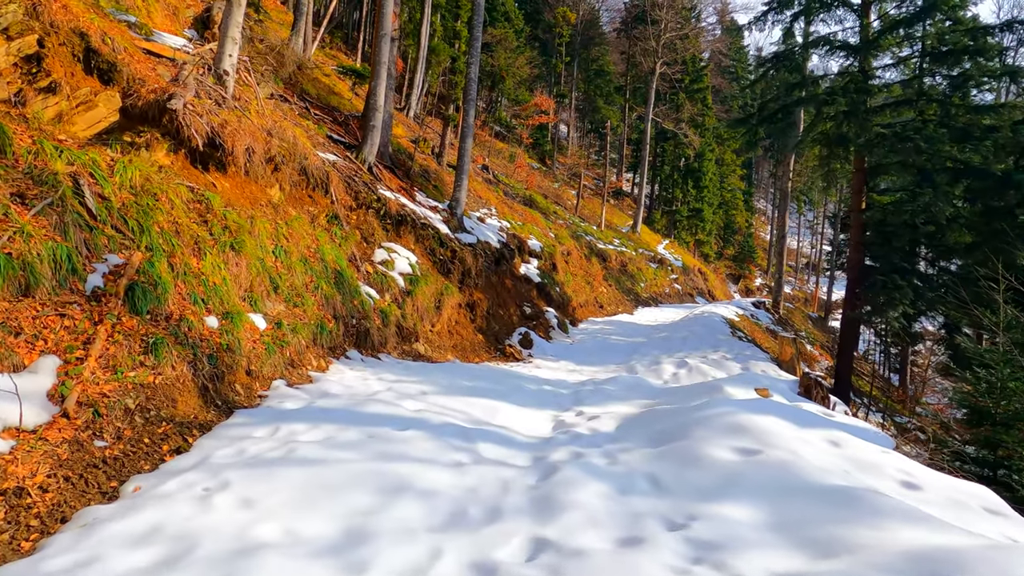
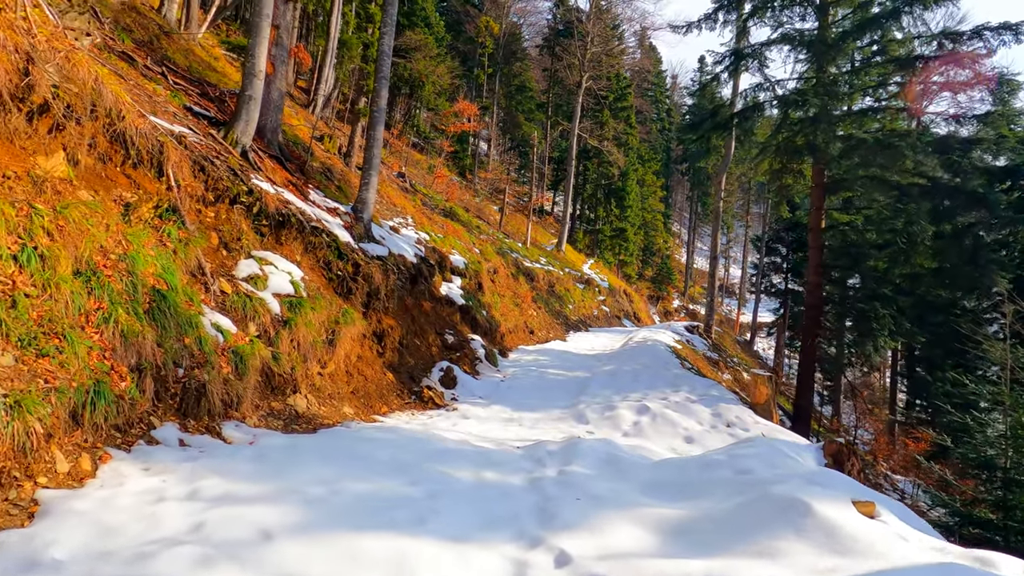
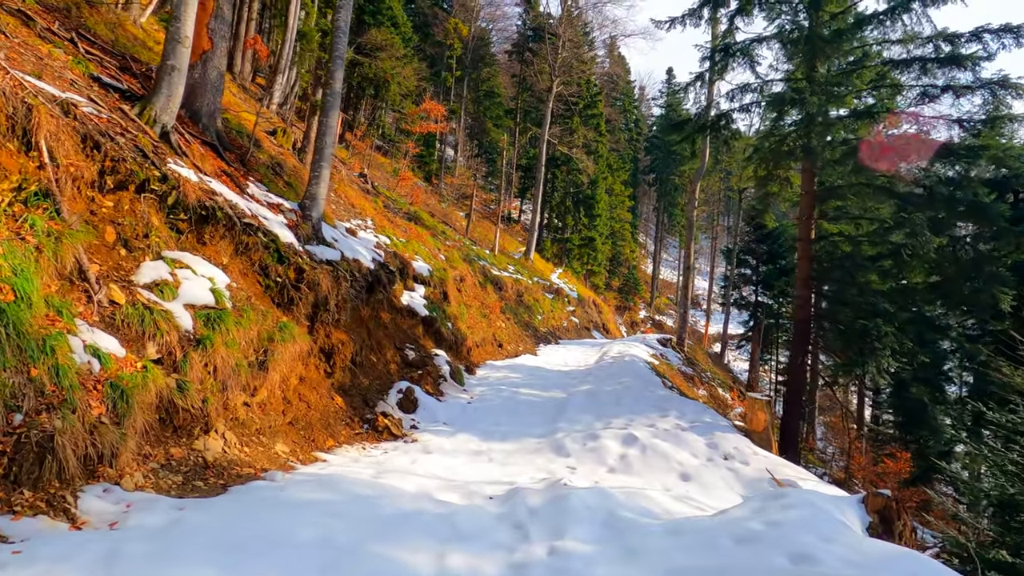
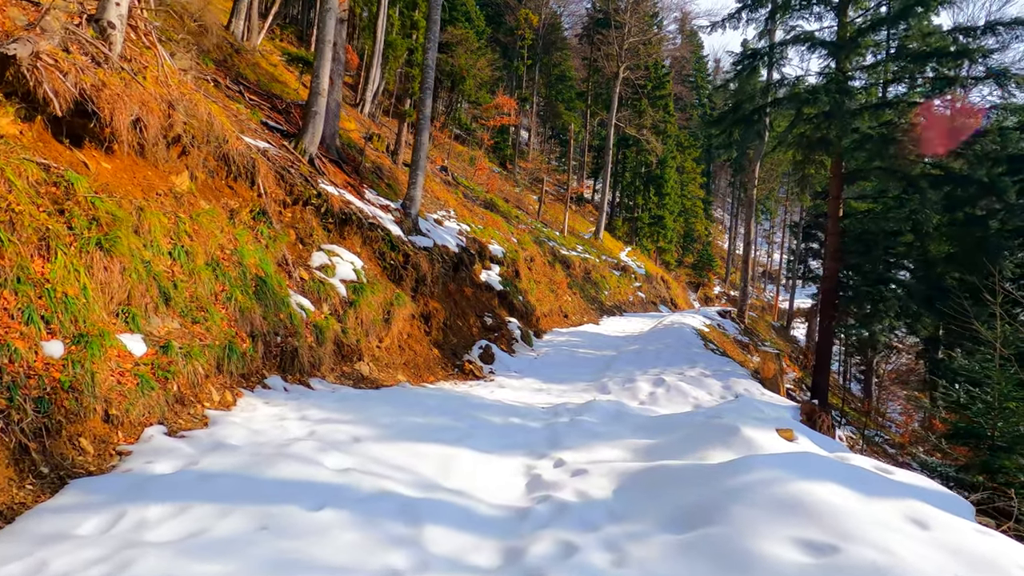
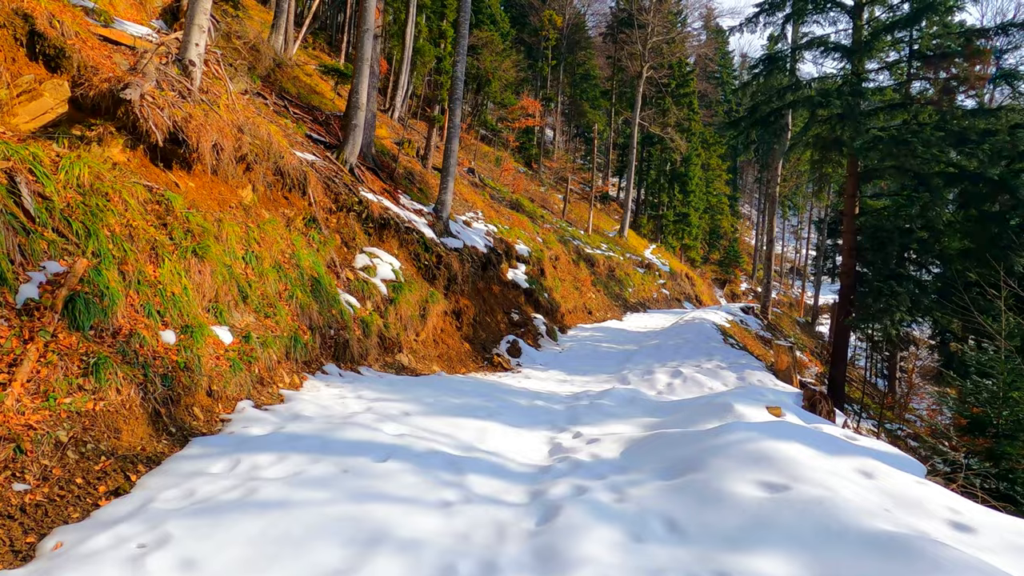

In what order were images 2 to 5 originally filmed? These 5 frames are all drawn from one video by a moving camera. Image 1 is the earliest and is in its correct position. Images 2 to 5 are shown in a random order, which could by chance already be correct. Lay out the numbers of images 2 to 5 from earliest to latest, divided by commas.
5, 4, 2, 3
